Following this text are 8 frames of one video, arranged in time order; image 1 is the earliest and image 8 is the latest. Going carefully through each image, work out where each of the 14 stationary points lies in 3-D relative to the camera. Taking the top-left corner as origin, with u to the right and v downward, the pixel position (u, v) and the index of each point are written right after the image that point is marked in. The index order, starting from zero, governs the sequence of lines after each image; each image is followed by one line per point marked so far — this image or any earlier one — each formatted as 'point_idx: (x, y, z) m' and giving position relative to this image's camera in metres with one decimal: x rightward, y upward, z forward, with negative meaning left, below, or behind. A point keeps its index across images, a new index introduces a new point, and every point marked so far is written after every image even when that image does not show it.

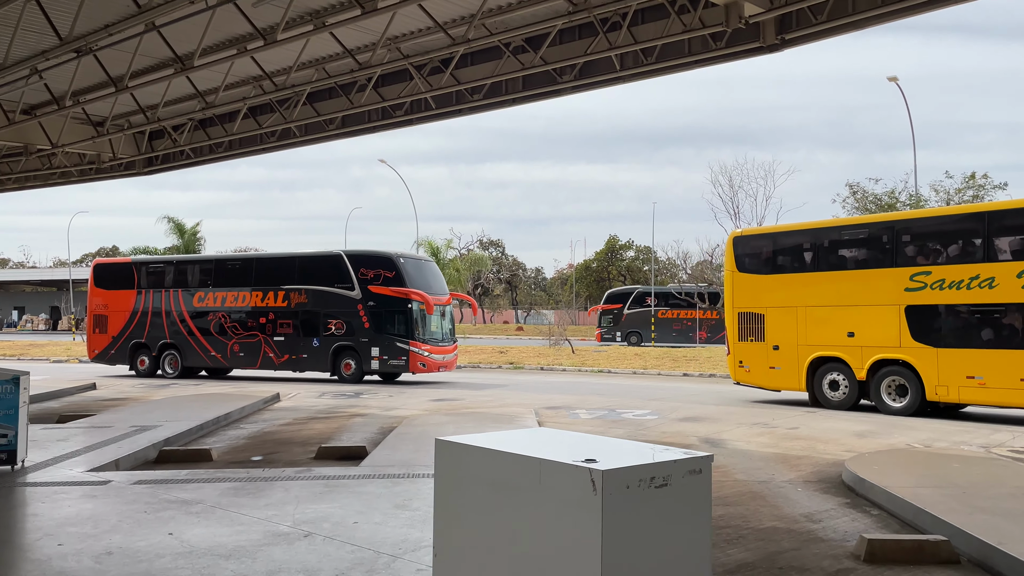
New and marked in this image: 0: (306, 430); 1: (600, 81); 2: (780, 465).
0: (-3.7, -2.5, +13.9) m
1: (+1.6, +3.9, +14.4) m
2: (+3.7, -2.5, +10.8) m
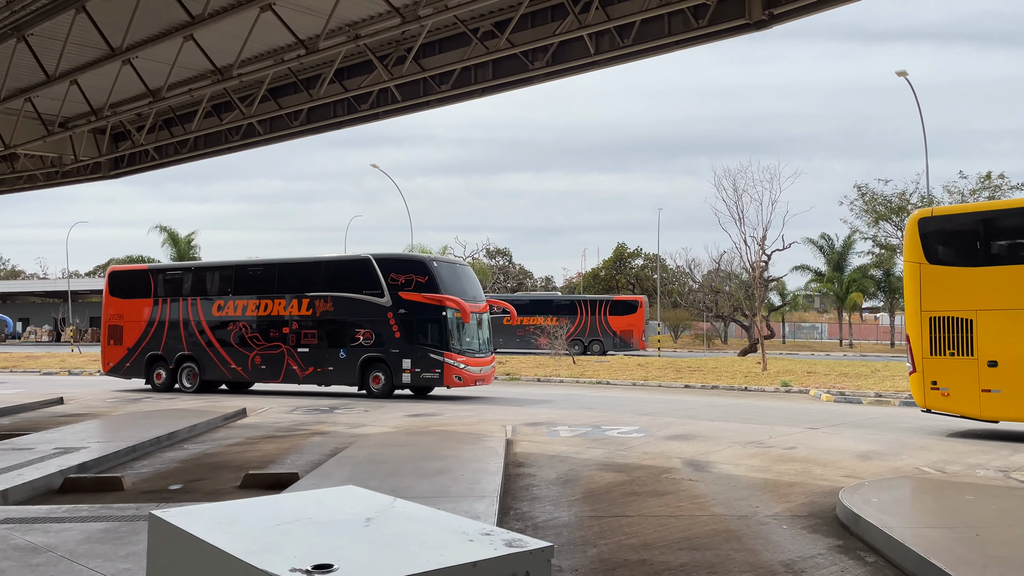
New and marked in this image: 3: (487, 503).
0: (-4.2, -2.7, +12.7) m
1: (+1.0, +3.8, +13.1) m
2: (+3.1, -2.5, +9.5) m
3: (-0.3, -2.2, +7.8) m
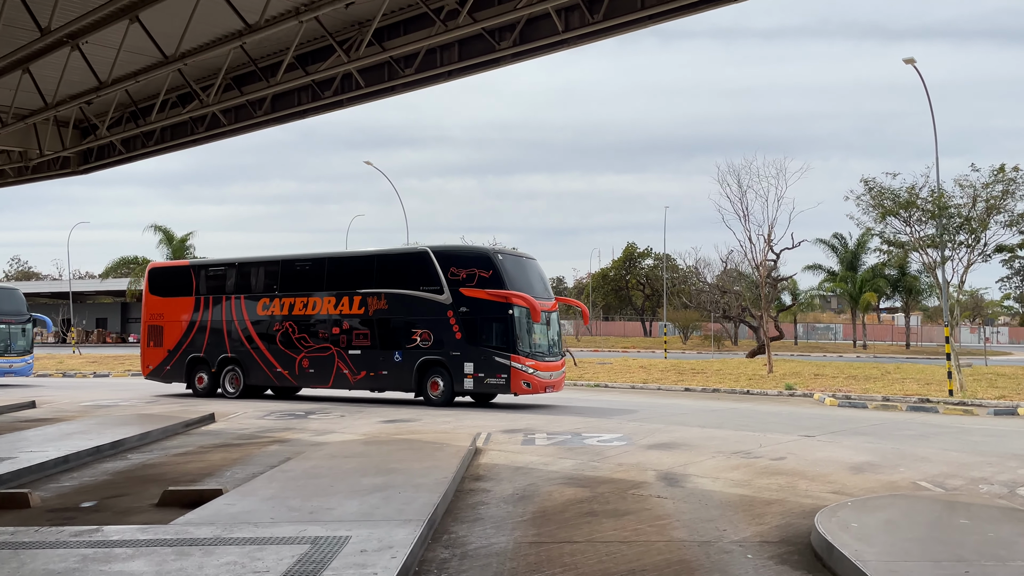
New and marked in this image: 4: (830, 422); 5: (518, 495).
0: (-4.8, -2.6, +11.9) m
1: (+0.5, +3.8, +12.2) m
2: (+2.5, -2.5, +8.5) m
3: (-0.9, -2.1, +6.9) m
4: (+7.5, -3.2, +18.4) m
5: (+0.1, -2.5, +9.5) m
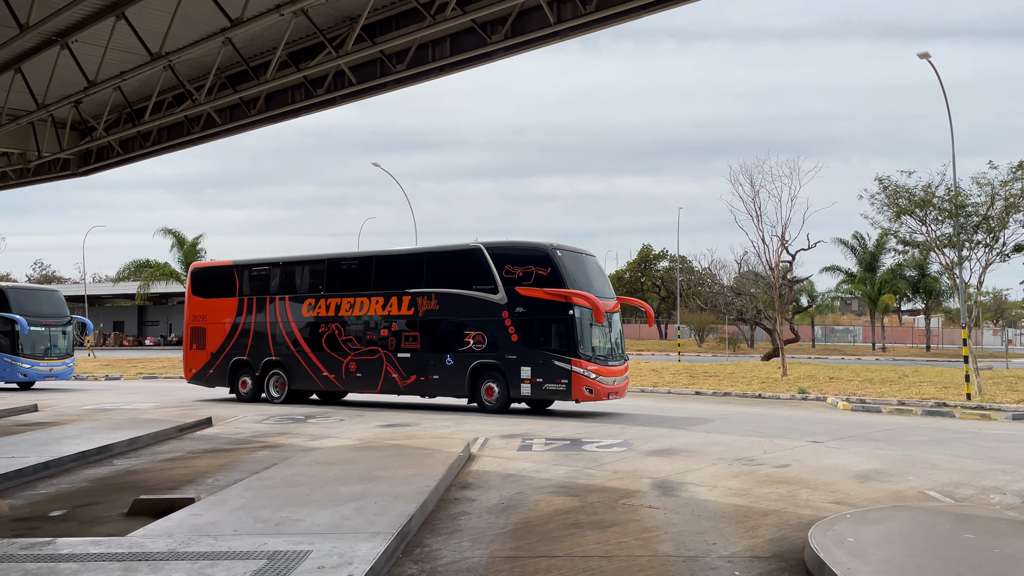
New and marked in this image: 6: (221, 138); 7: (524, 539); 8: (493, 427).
0: (-4.9, -2.7, +11.6) m
1: (+0.3, +3.8, +11.8) m
2: (+2.3, -2.5, +8.1) m
3: (-1.2, -2.1, +6.5) m
4: (+7.5, -3.2, +17.8) m
5: (-0.1, -2.6, +9.2) m
6: (-6.2, +3.2, +16.6) m
7: (+0.1, -2.4, +7.6) m
8: (-0.4, -3.0, +16.8) m
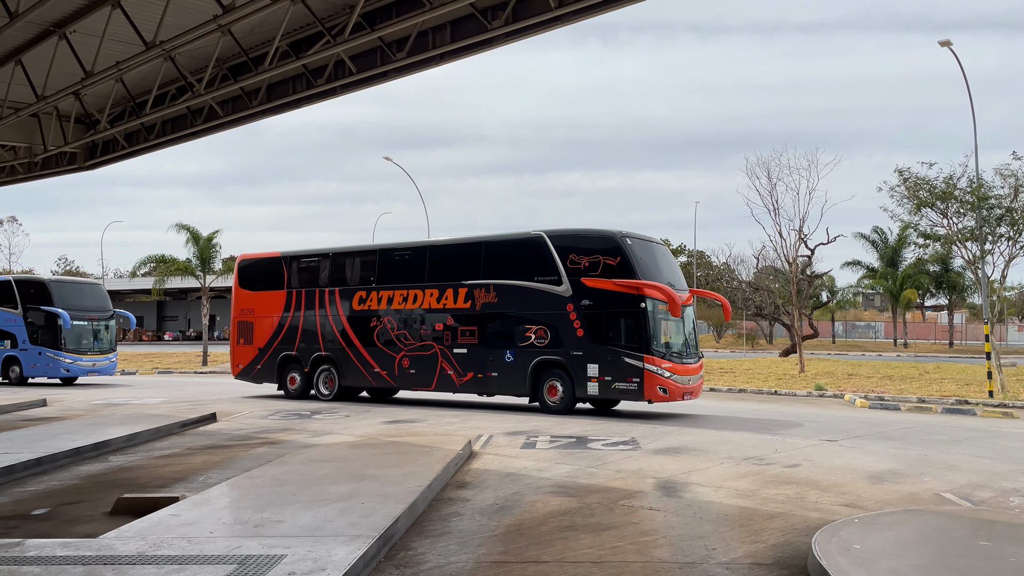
0: (-4.9, -2.6, +11.4) m
1: (+0.3, +3.9, +11.5) m
2: (+2.2, -2.4, +7.7) m
3: (-1.3, -2.1, +6.2) m
4: (+7.7, -3.0, +17.3) m
5: (-0.2, -2.5, +8.9) m
6: (-6.1, +3.3, +16.4) m
7: (0.0, -2.4, +7.2) m
8: (-0.3, -2.9, +16.5) m
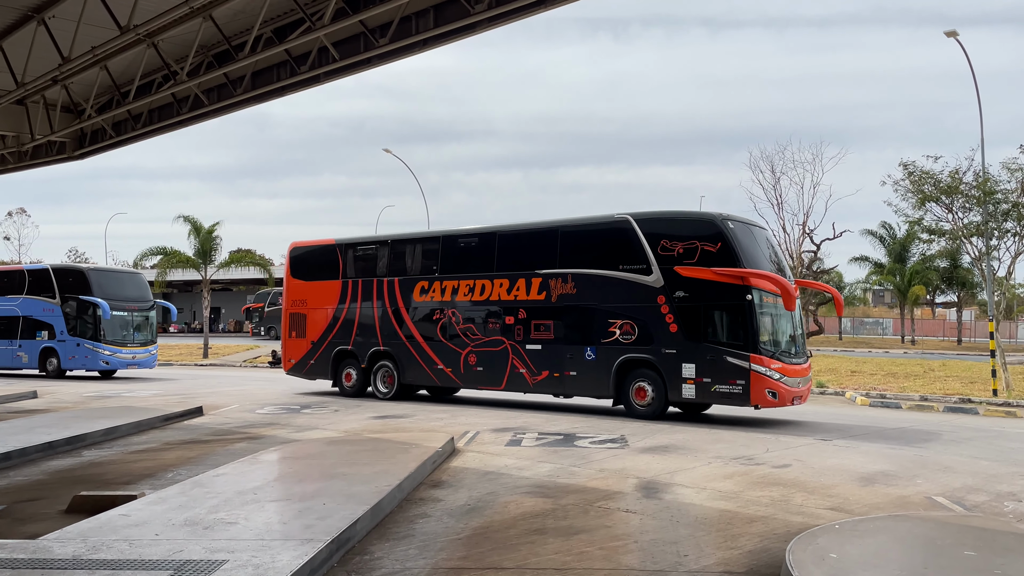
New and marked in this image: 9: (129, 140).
0: (-5.2, -2.5, +11.1) m
1: (+0.1, +4.0, +11.1) m
2: (+1.9, -2.4, +7.4) m
3: (-1.6, -2.0, +5.9) m
4: (+7.5, -2.9, +16.9) m
5: (-0.5, -2.4, +8.5) m
6: (-6.3, +3.5, +16.1) m
7: (-0.3, -2.3, +6.9) m
8: (-0.5, -2.7, +16.2) m
9: (-8.7, +3.3, +17.6) m
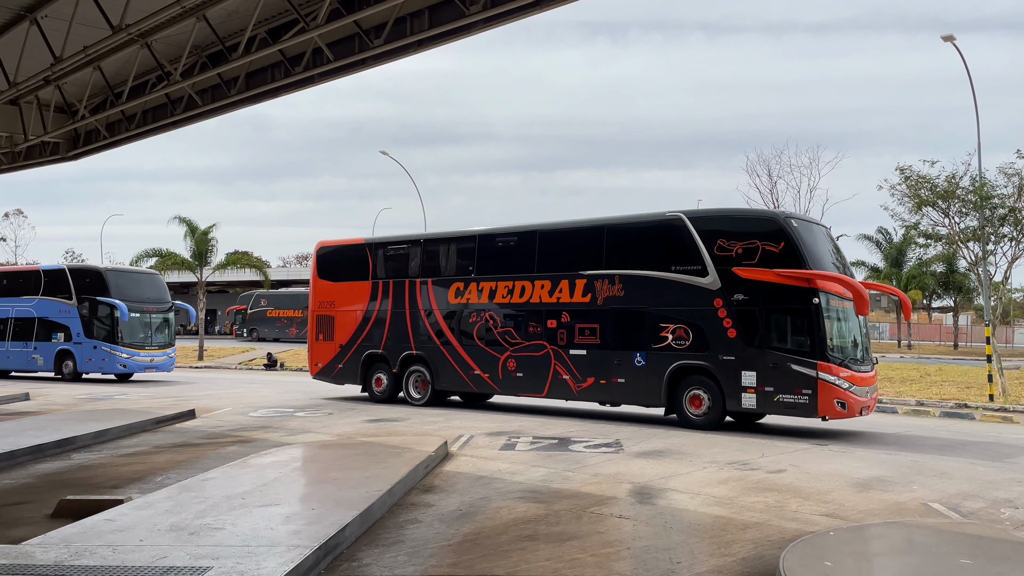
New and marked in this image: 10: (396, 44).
0: (-5.3, -2.5, +11.0) m
1: (0.0, +3.9, +11.0) m
2: (+1.8, -2.4, +7.3) m
3: (-1.7, -2.0, +5.8) m
4: (+7.4, -3.0, +16.9) m
5: (-0.6, -2.4, +8.4) m
6: (-6.4, +3.5, +16.0) m
7: (-0.4, -2.3, +6.8) m
8: (-0.6, -2.8, +16.1) m
9: (-8.8, +3.3, +17.5) m
10: (-1.8, +3.8, +12.2) m
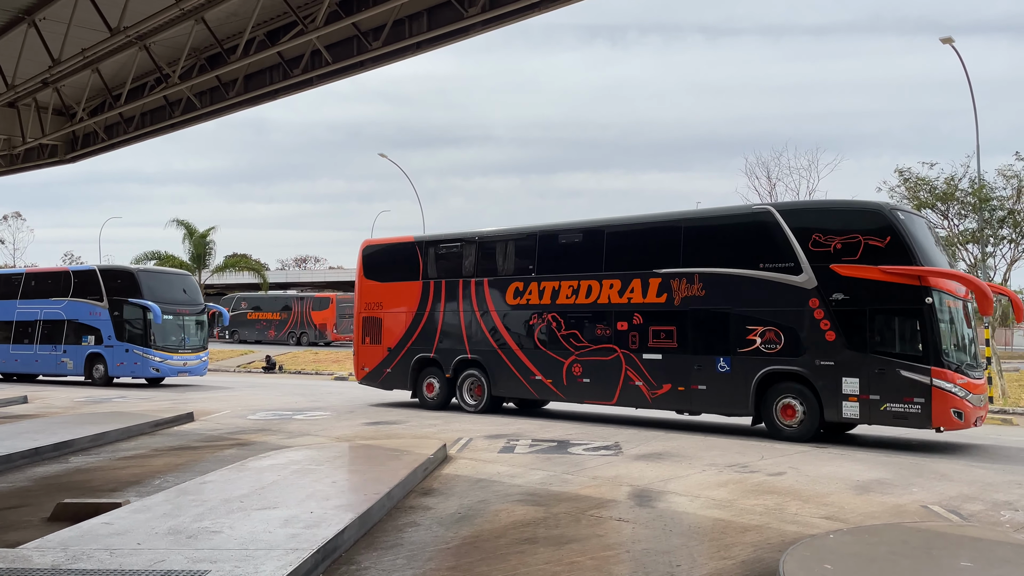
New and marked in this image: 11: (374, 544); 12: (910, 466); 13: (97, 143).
0: (-5.3, -2.5, +11.0) m
1: (0.0, +3.9, +11.0) m
2: (+1.8, -2.4, +7.3) m
3: (-1.7, -2.0, +5.8) m
4: (+7.3, -3.1, +16.9) m
5: (-0.6, -2.5, +8.4) m
6: (-6.4, +3.4, +16.0) m
7: (-0.4, -2.3, +6.8) m
8: (-0.6, -2.9, +16.1) m
9: (-8.8, +3.2, +17.5) m
10: (-1.9, +3.8, +12.2) m
11: (-1.3, -2.4, +7.2) m
12: (+6.0, -2.7, +11.8) m
13: (-9.8, +3.4, +18.4) m
